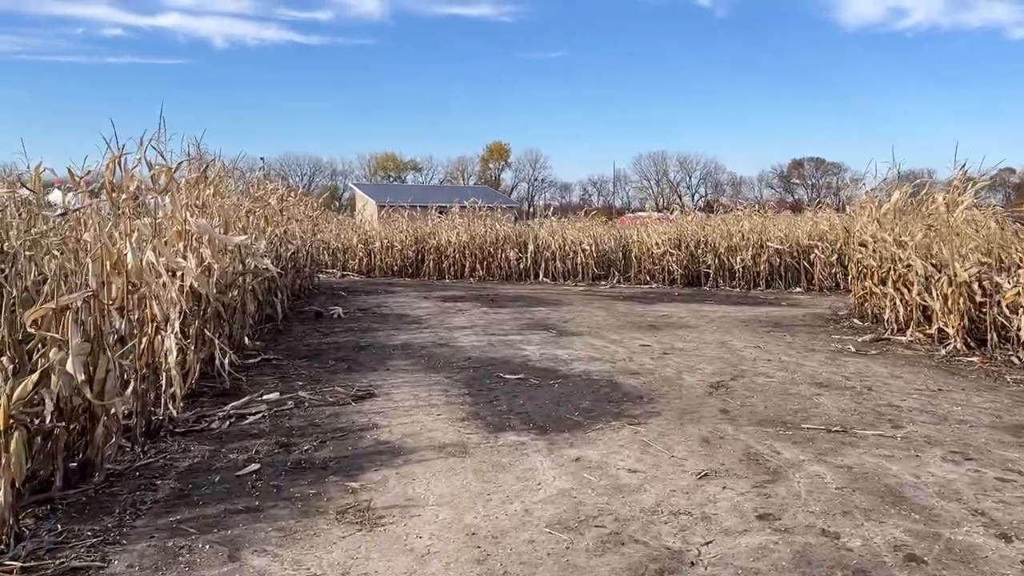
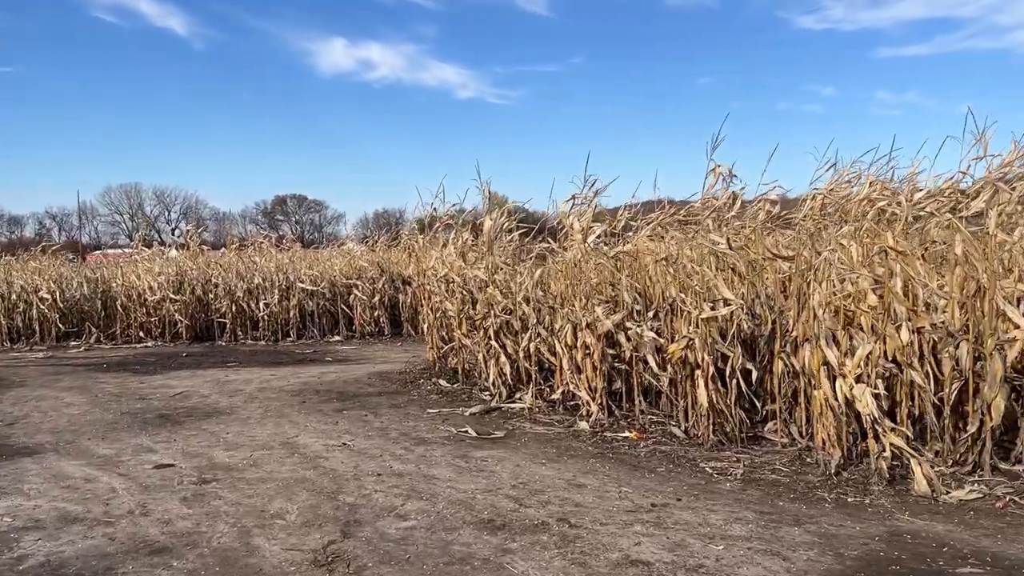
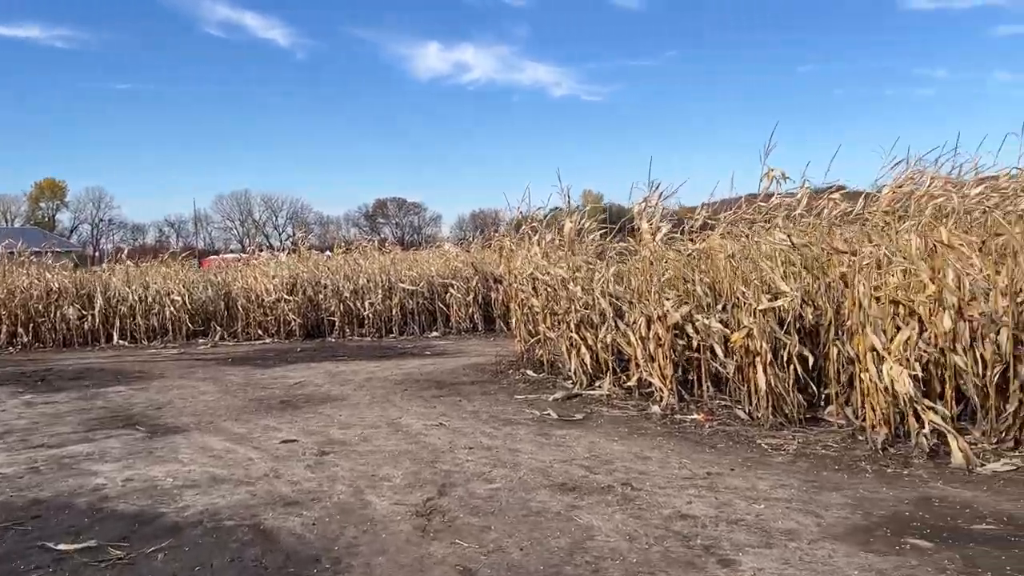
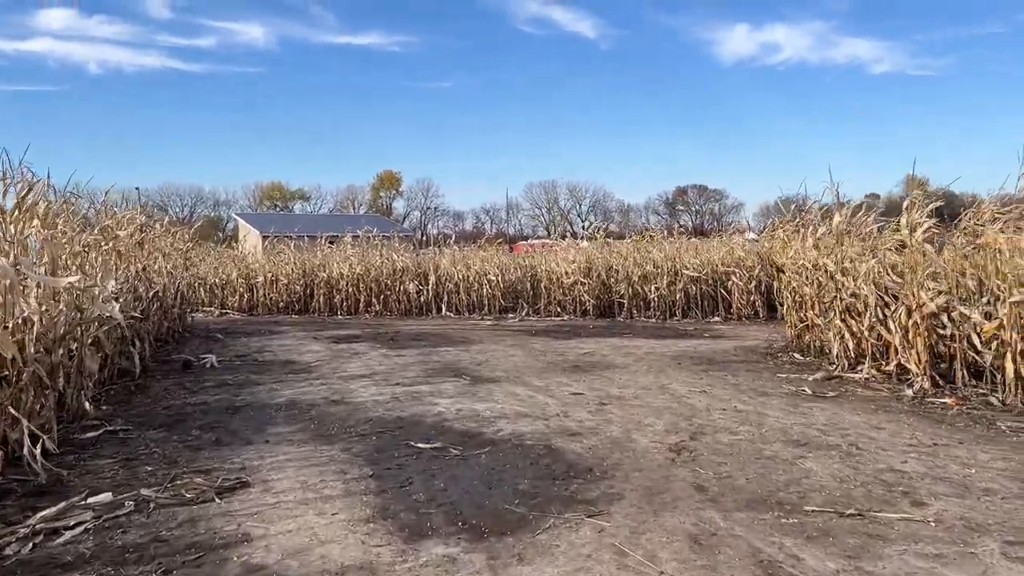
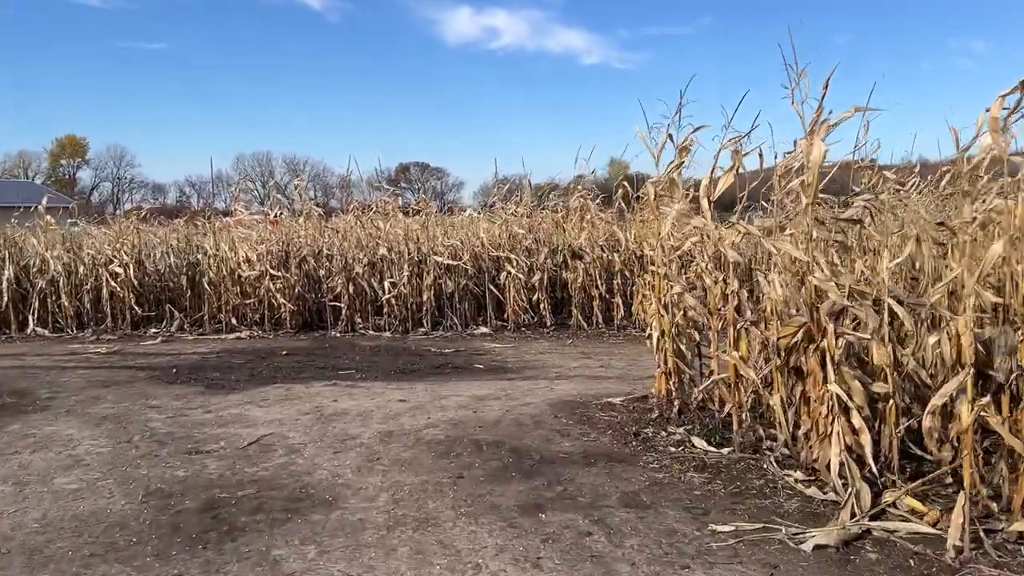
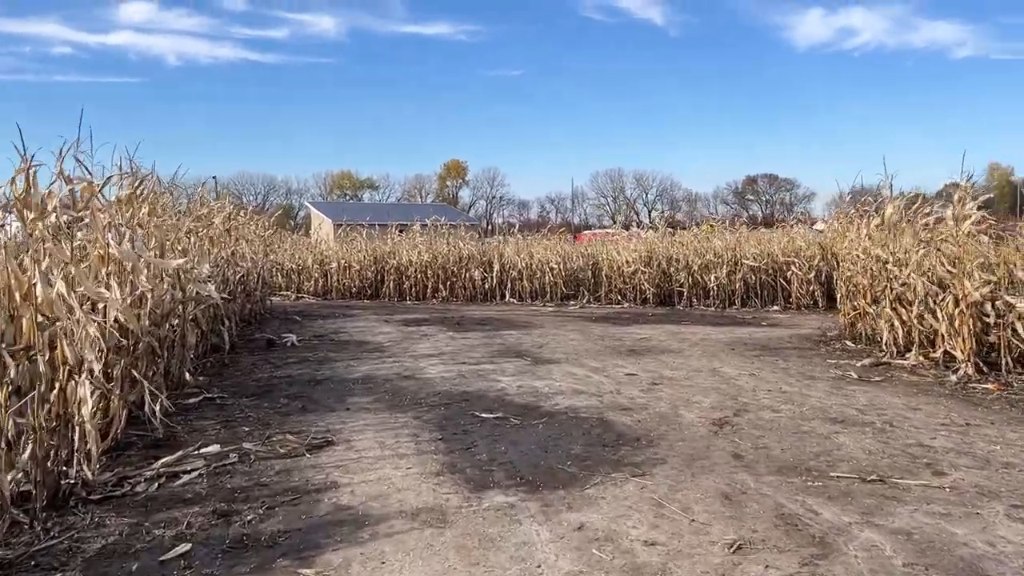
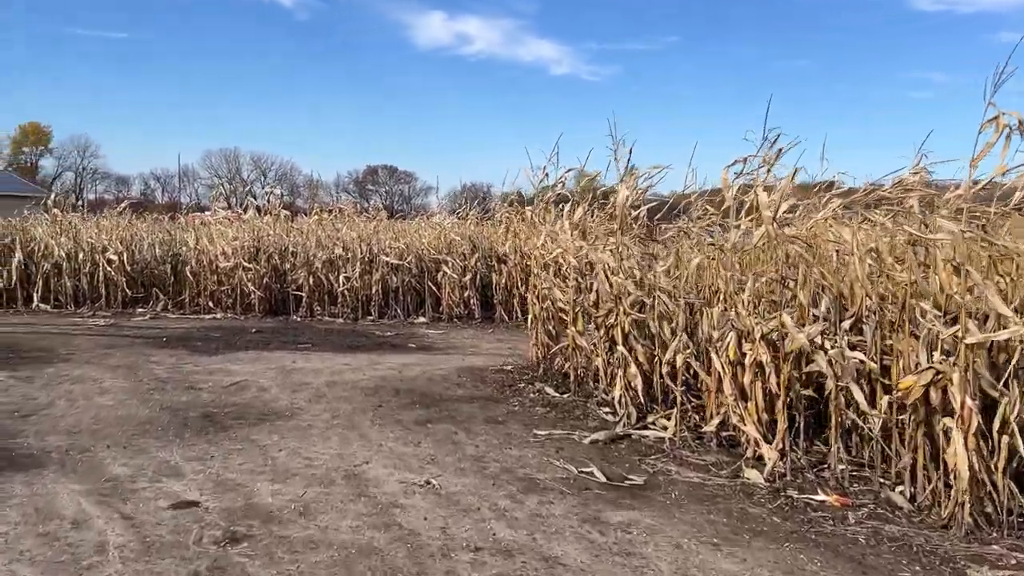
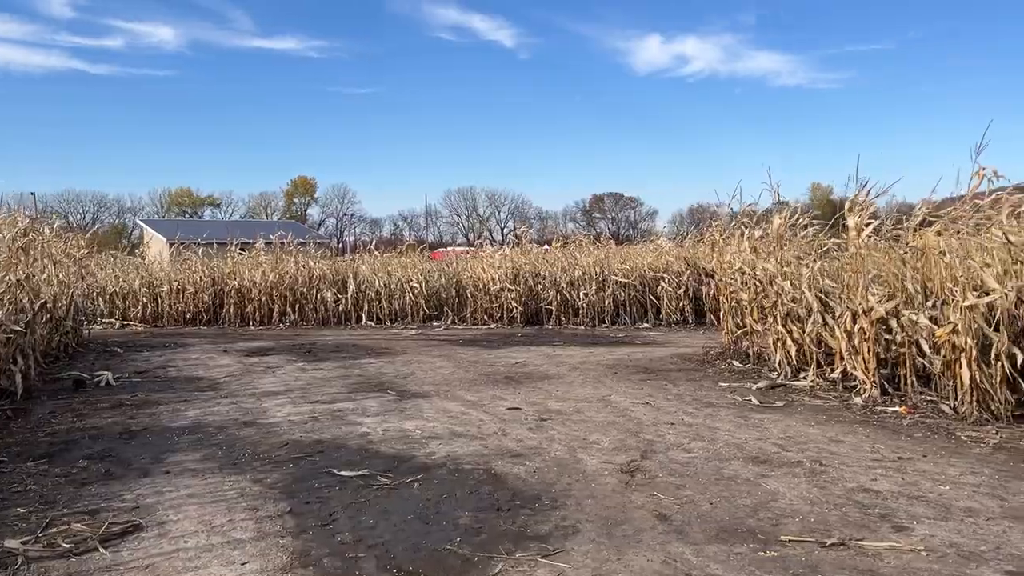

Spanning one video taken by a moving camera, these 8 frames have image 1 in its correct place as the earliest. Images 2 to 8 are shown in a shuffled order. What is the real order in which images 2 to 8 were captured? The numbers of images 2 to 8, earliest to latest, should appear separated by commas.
6, 4, 8, 3, 2, 7, 5
